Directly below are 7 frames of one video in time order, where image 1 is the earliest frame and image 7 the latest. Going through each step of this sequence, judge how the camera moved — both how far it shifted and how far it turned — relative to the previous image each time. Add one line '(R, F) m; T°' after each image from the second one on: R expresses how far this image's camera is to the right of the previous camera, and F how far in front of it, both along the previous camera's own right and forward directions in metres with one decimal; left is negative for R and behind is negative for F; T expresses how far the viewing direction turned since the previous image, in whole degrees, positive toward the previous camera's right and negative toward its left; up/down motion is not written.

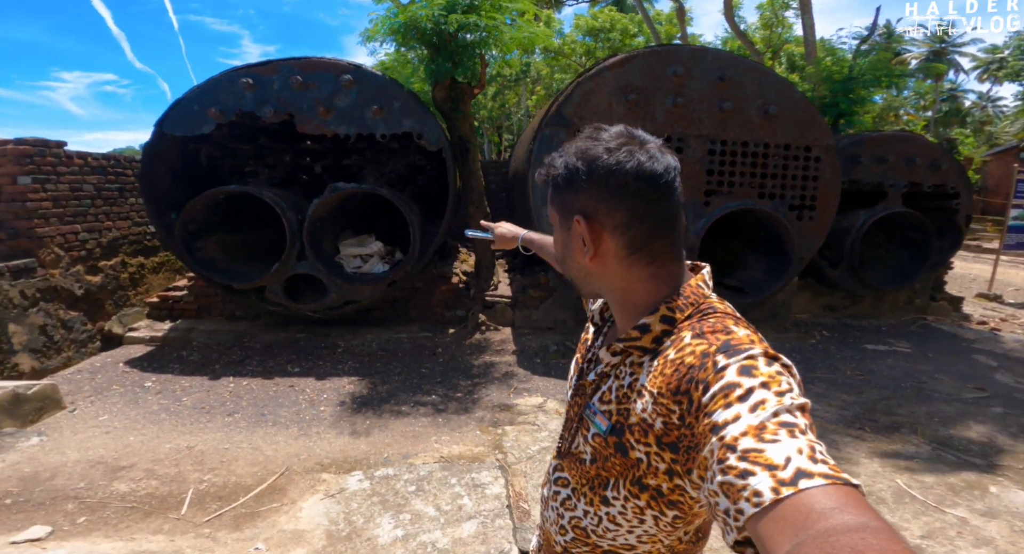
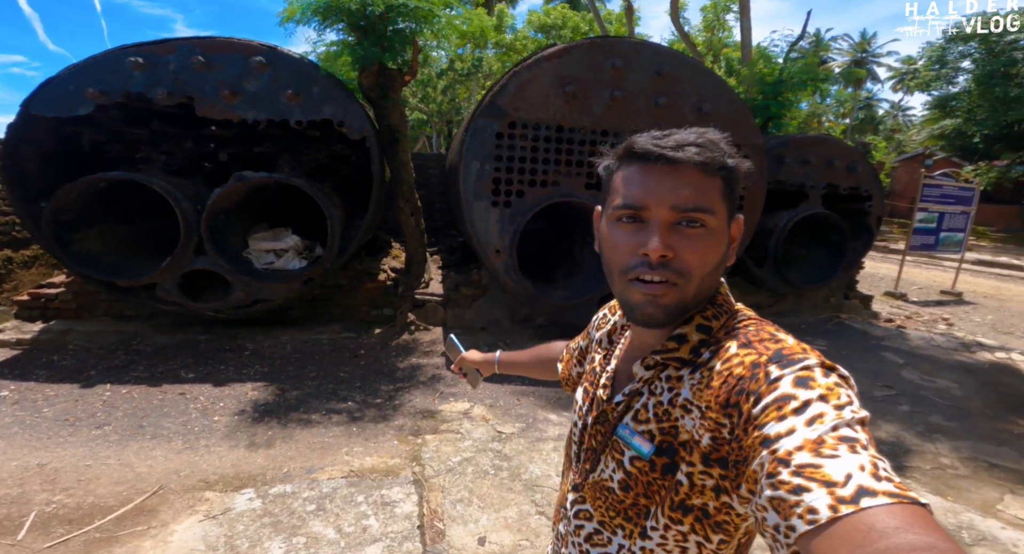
(+0.2, +0.2) m; +6°
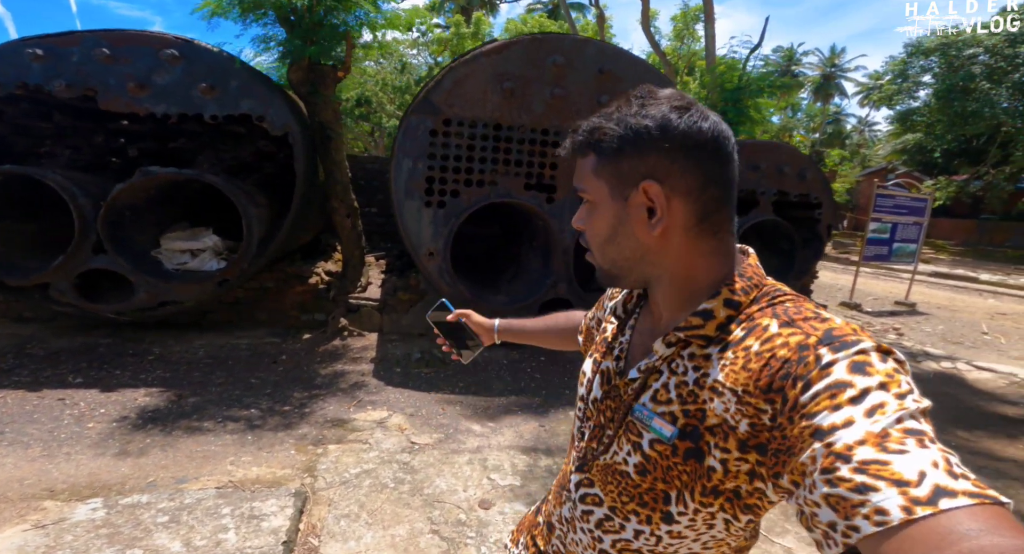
(+0.5, +0.2) m; +2°
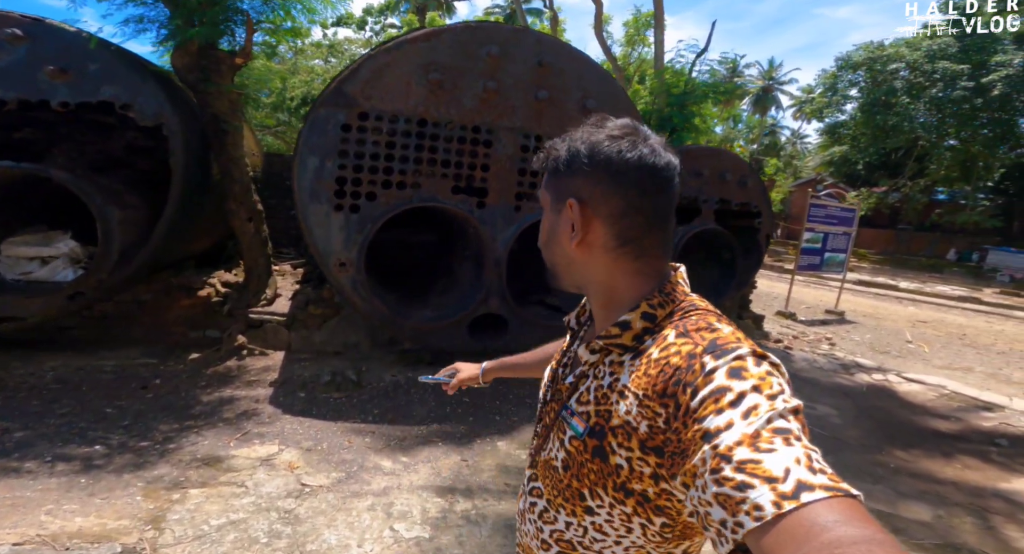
(+0.2, +0.4) m; +6°
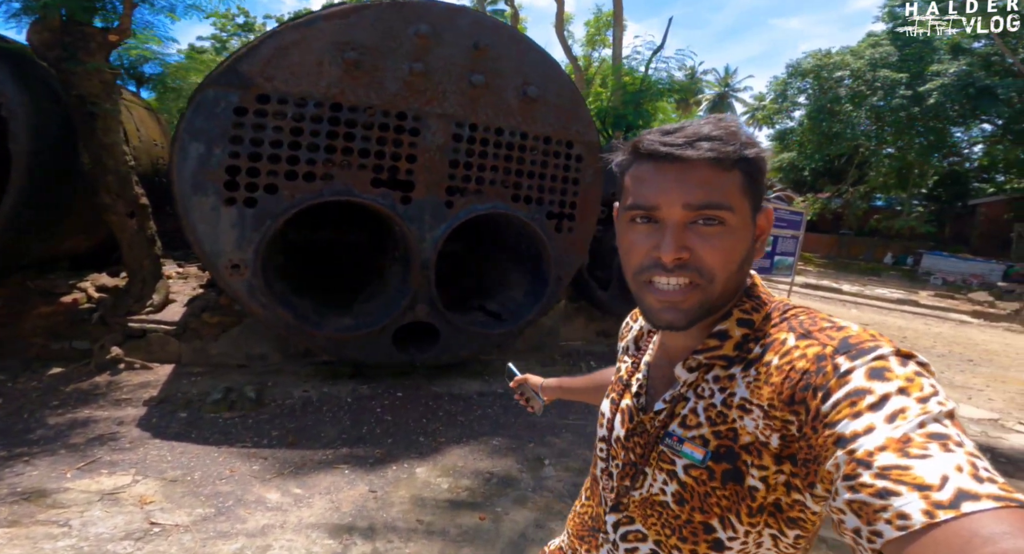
(+0.2, +0.4) m; +5°
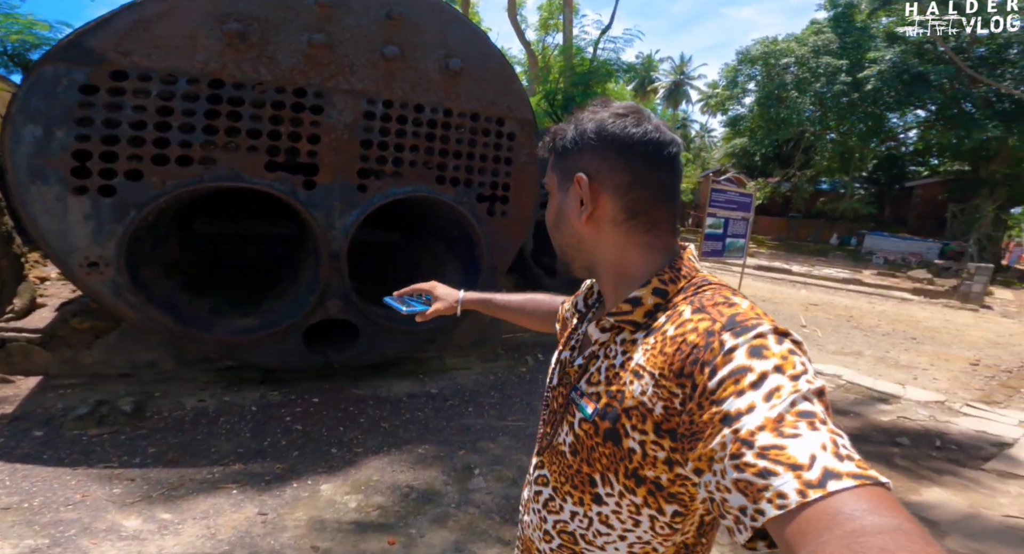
(+0.3, +0.4) m; +4°
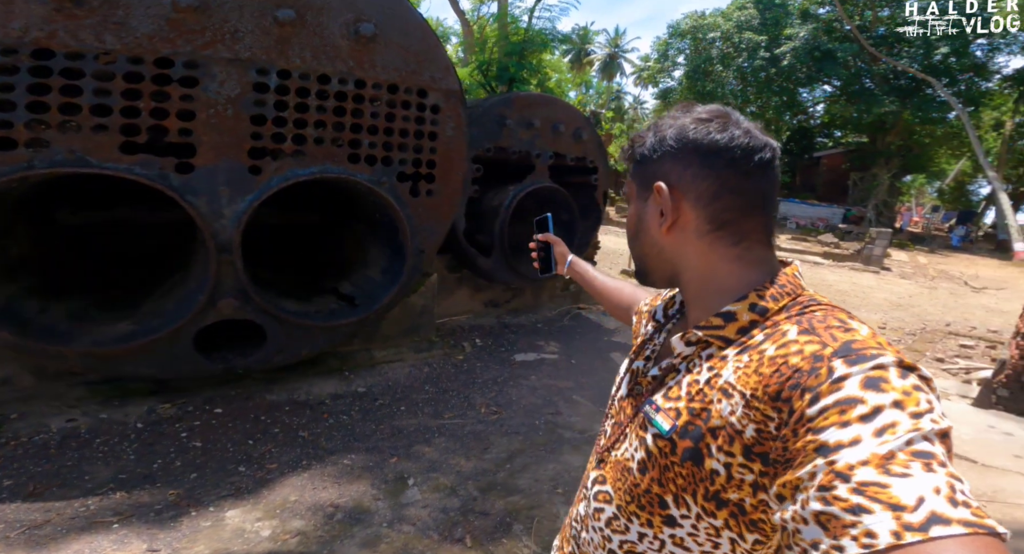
(0.0, +0.3) m; +7°
